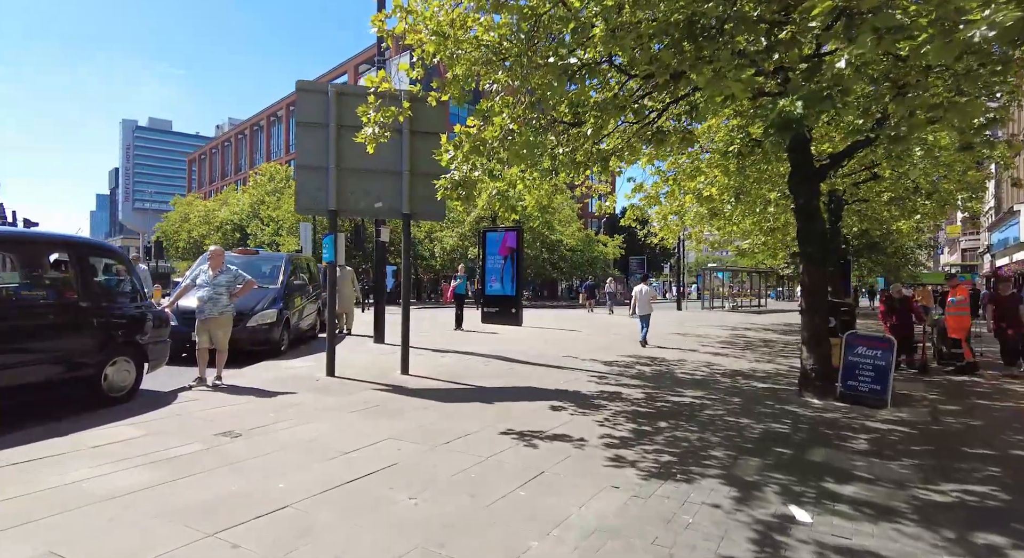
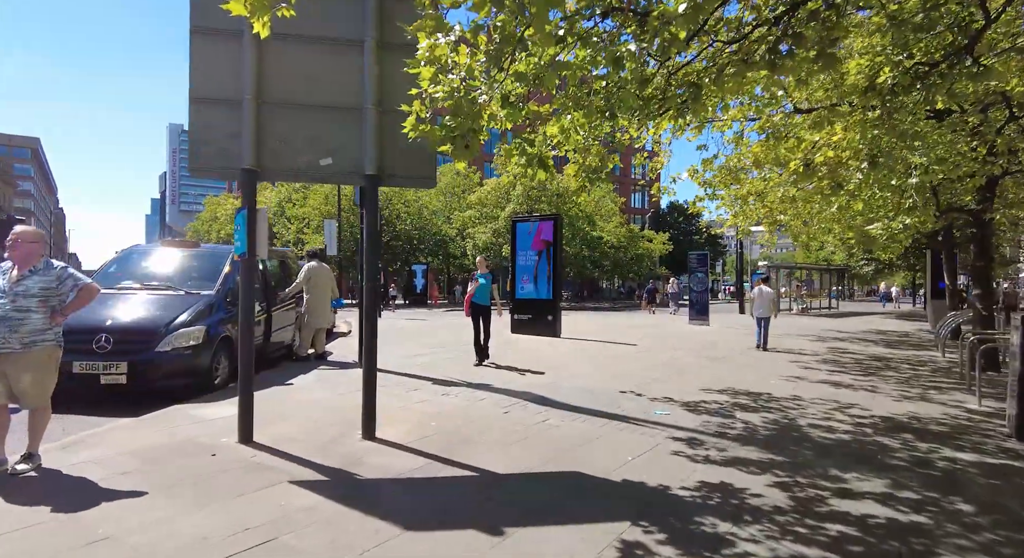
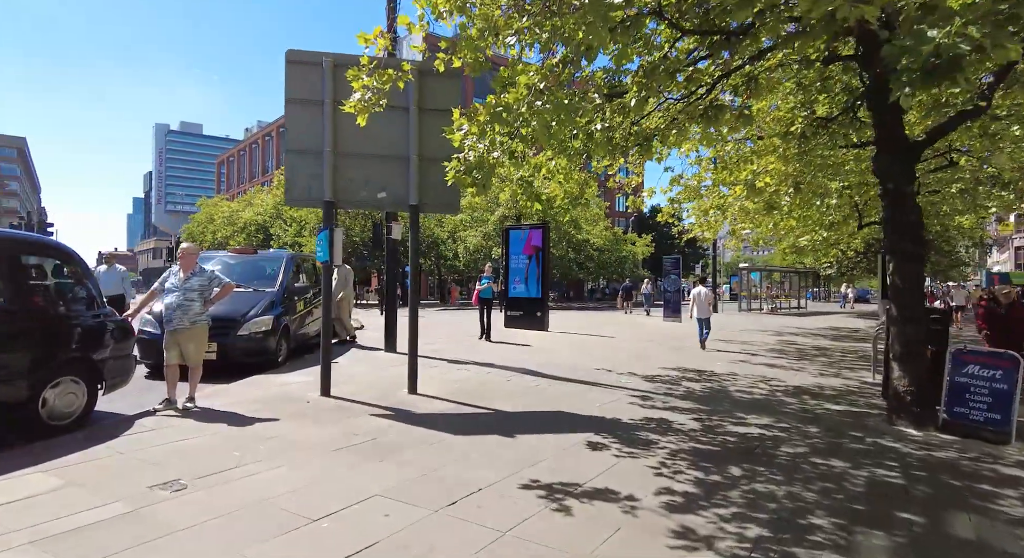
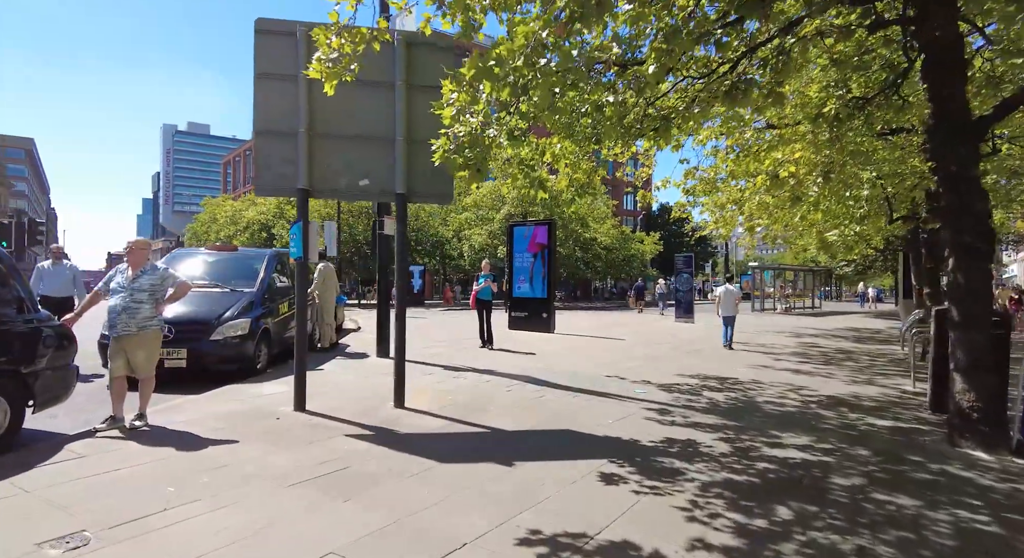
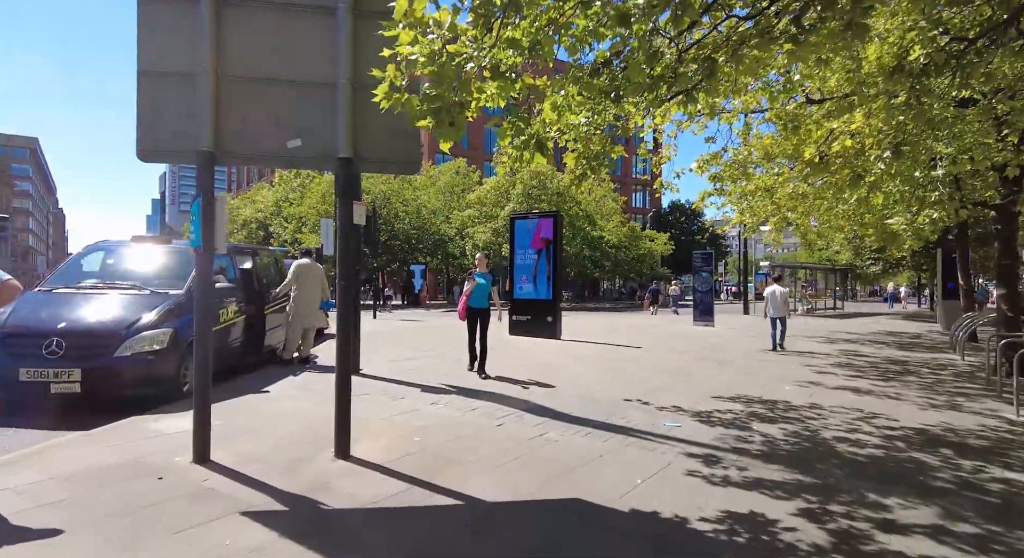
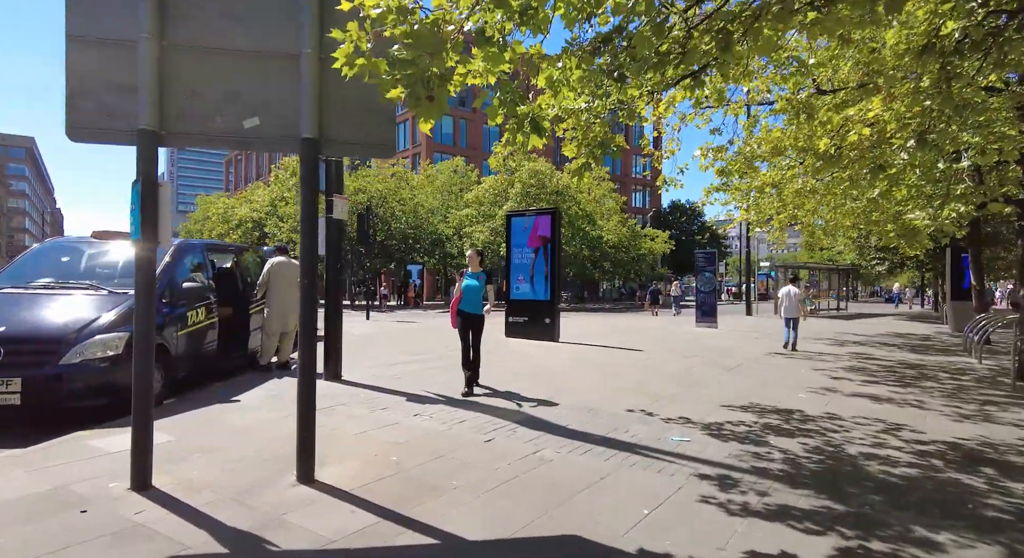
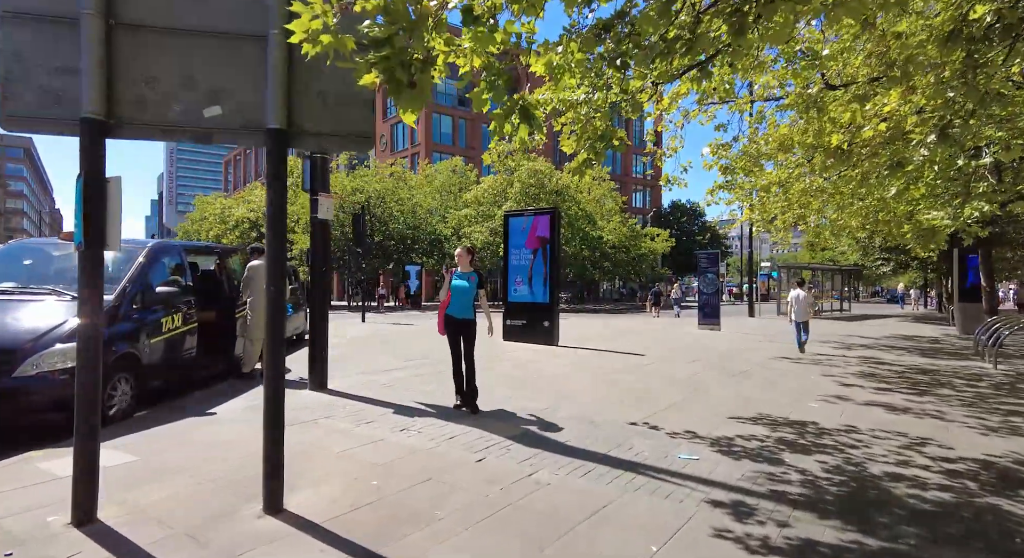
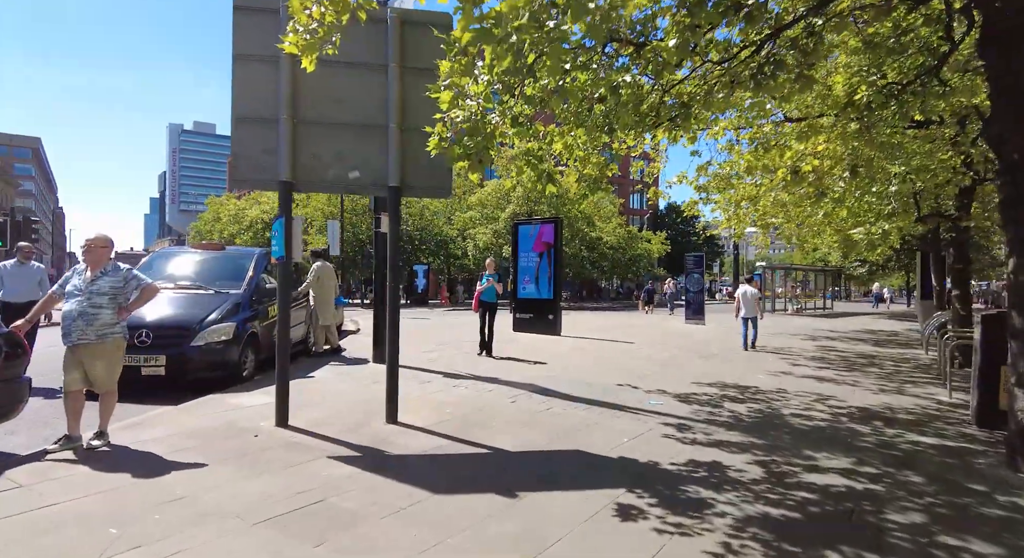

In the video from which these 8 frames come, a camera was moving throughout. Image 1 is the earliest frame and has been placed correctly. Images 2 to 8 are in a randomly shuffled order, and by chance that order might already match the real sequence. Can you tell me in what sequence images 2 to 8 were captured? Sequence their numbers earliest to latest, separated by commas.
3, 4, 8, 2, 5, 6, 7
